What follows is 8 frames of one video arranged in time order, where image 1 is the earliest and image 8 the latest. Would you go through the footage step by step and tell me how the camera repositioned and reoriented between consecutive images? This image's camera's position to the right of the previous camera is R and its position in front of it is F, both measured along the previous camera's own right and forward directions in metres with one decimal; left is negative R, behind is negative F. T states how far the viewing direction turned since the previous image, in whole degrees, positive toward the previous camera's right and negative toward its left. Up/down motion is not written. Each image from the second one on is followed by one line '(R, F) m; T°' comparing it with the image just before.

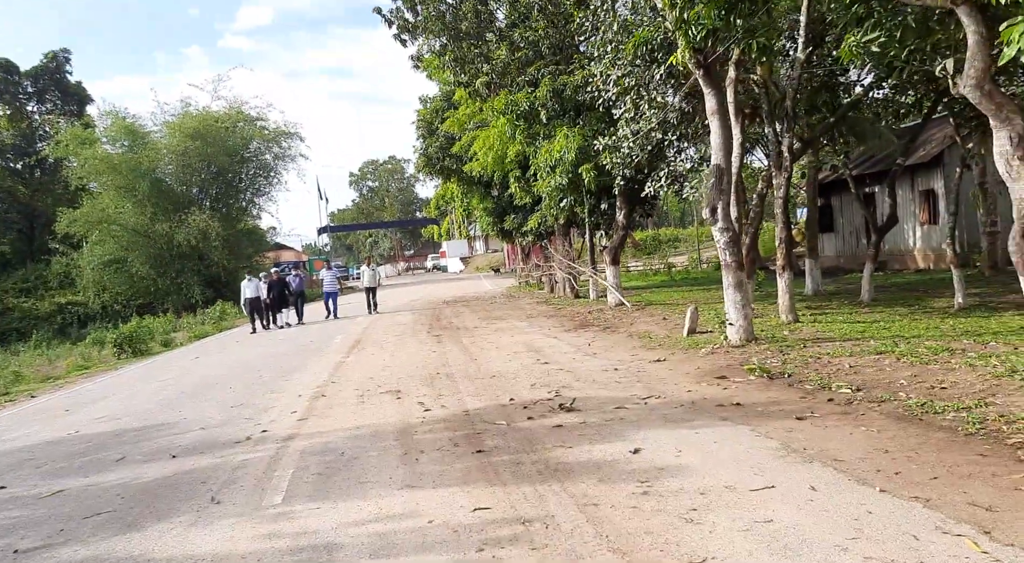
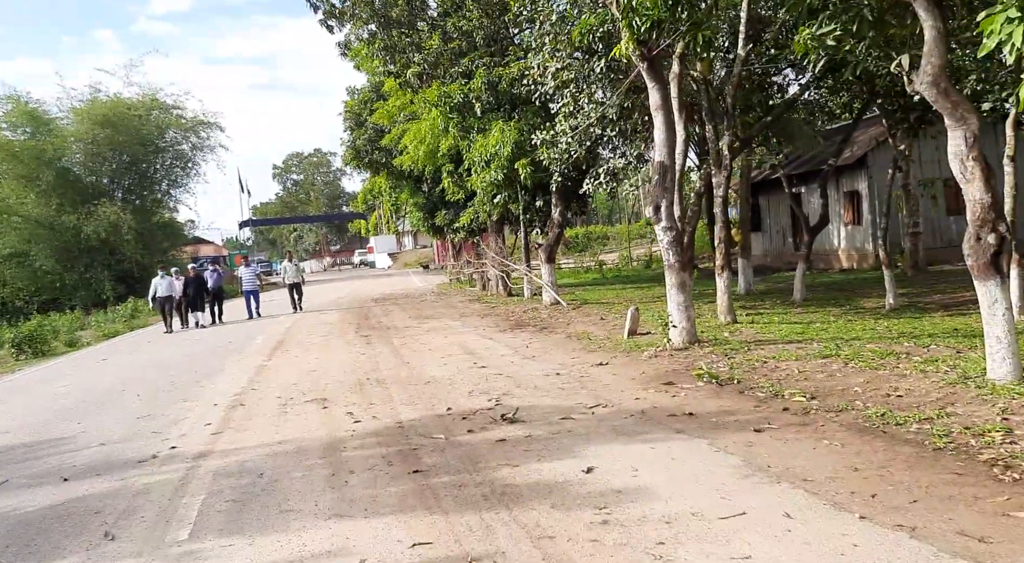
(-0.1, +0.6) m; +4°
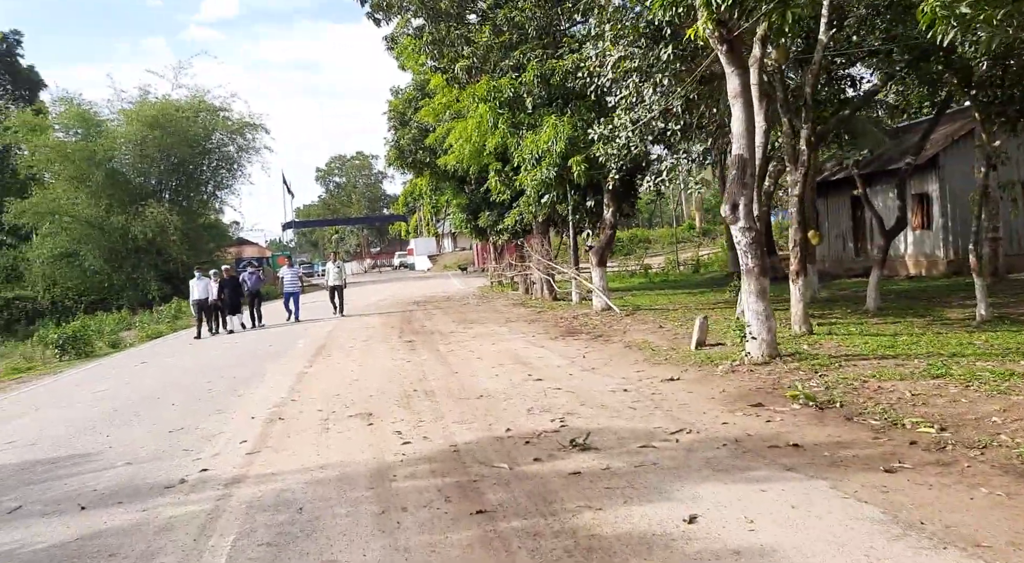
(-0.2, +1.0) m; -2°
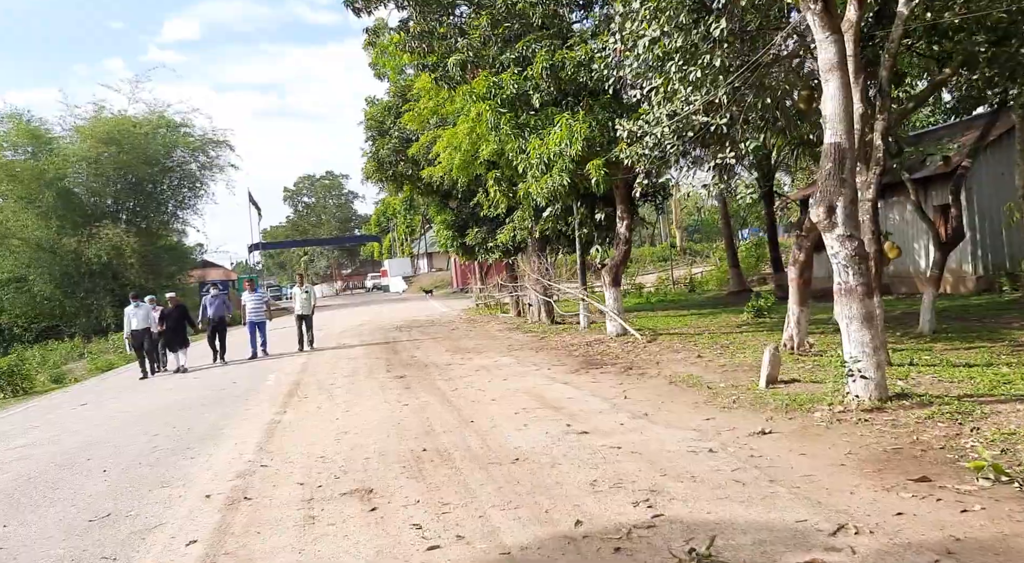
(-0.5, +2.3) m; +2°
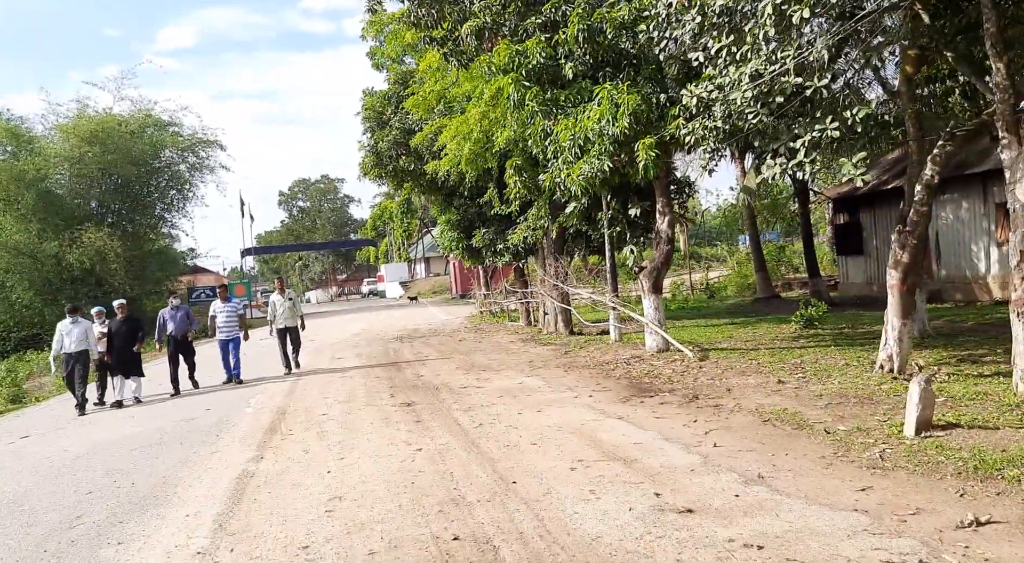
(-0.4, +2.6) m; 0°
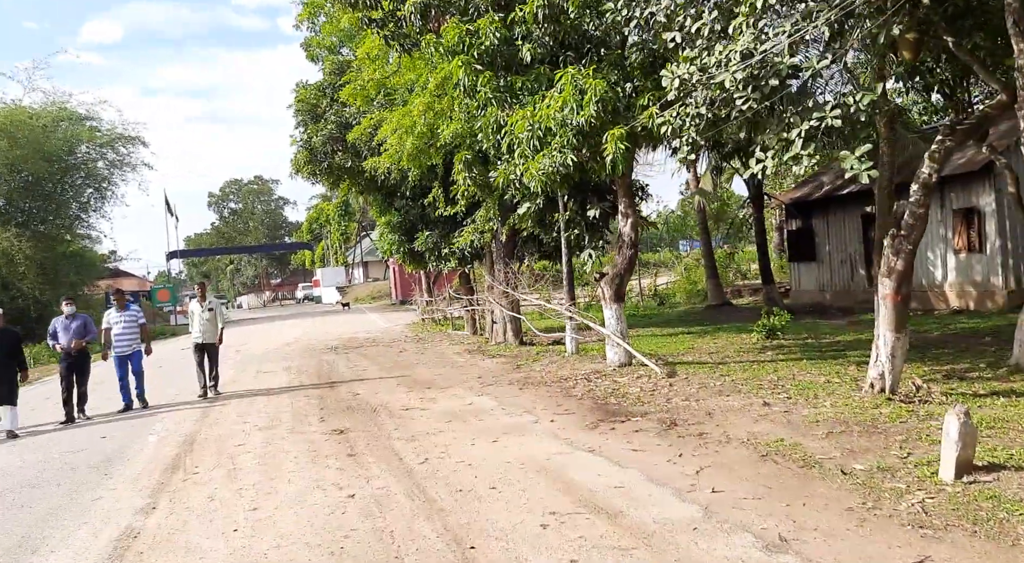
(-0.1, +1.3) m; +4°
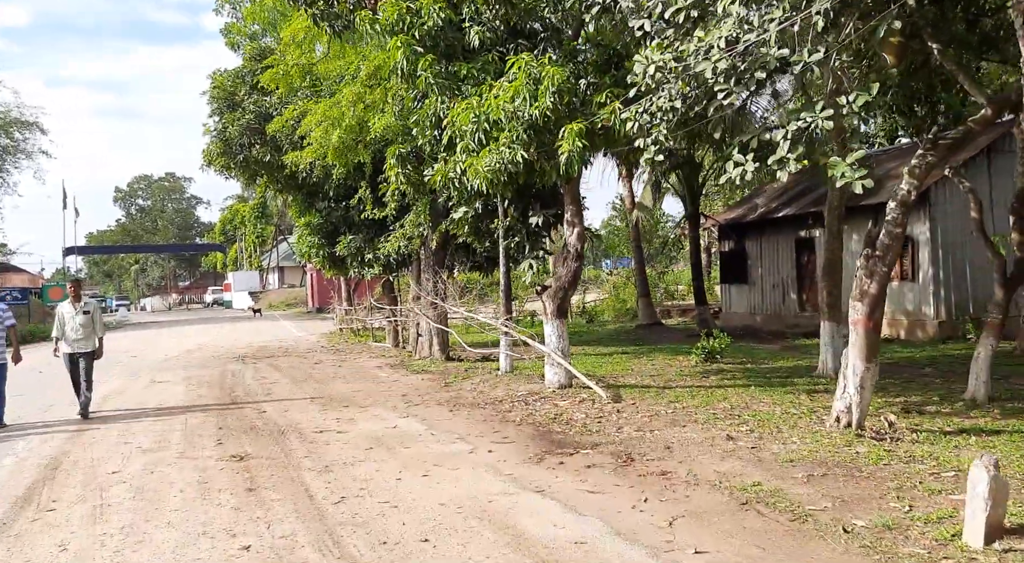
(-0.2, +1.1) m; +5°
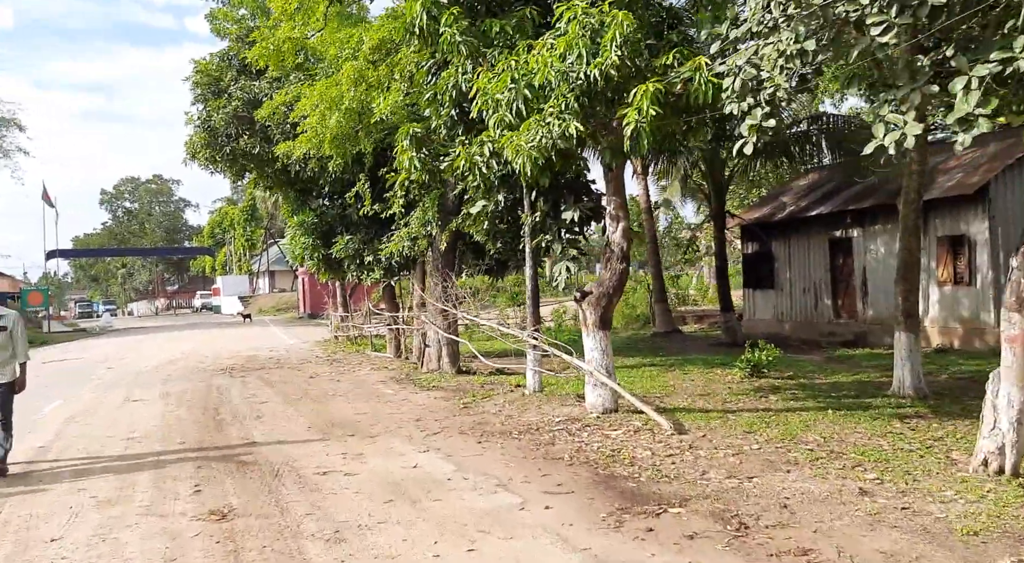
(-0.5, +2.0) m; 0°
